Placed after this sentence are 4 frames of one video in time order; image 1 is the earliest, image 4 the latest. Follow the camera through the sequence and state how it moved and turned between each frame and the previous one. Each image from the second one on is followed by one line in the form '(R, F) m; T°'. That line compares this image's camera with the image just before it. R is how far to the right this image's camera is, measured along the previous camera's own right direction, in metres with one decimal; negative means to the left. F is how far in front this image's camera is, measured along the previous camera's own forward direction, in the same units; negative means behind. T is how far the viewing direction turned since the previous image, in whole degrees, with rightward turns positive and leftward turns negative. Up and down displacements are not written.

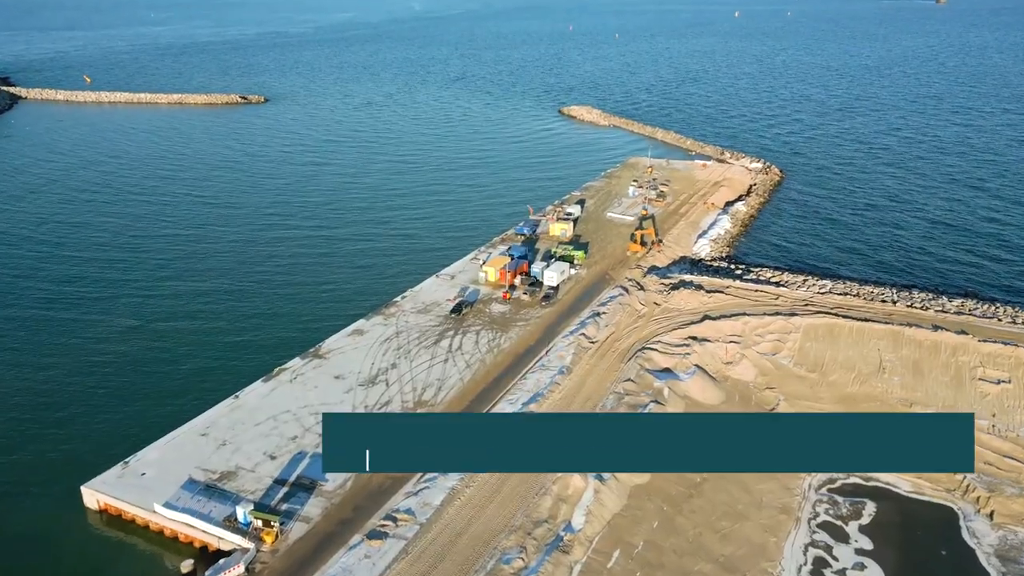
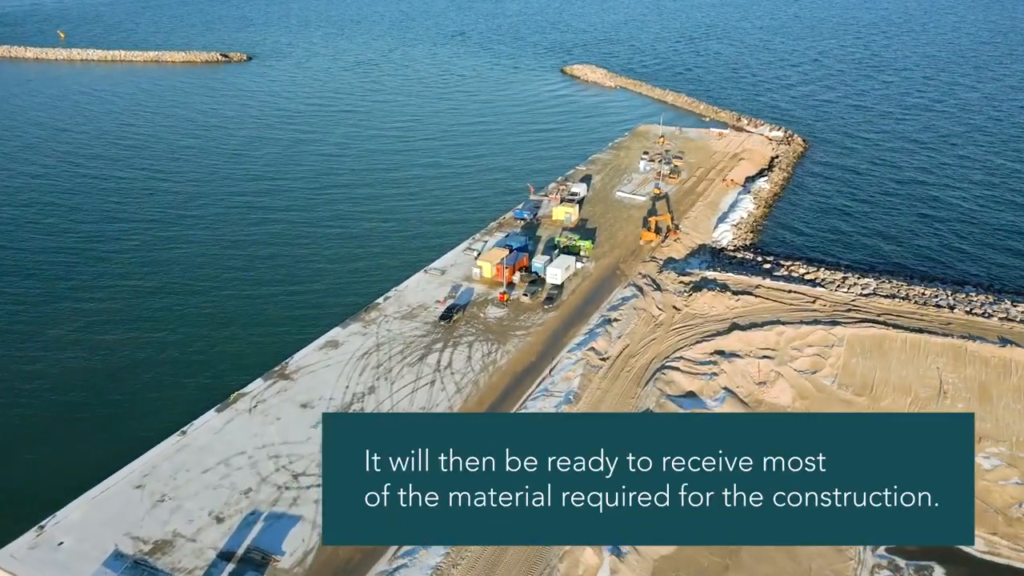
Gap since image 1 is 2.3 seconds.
(+0.1, +6.6) m; 0°
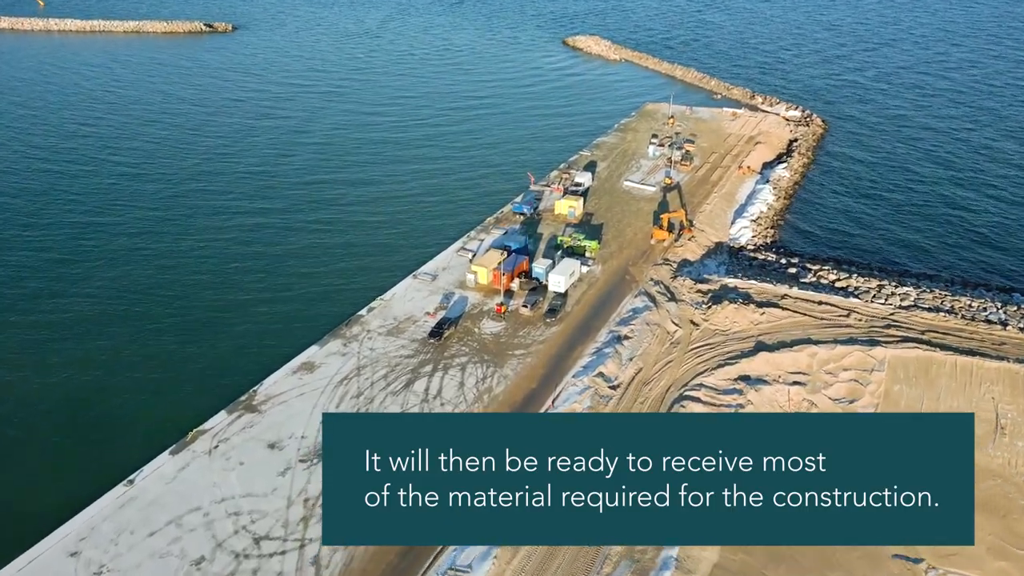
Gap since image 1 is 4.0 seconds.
(+0.1, +4.8) m; 0°
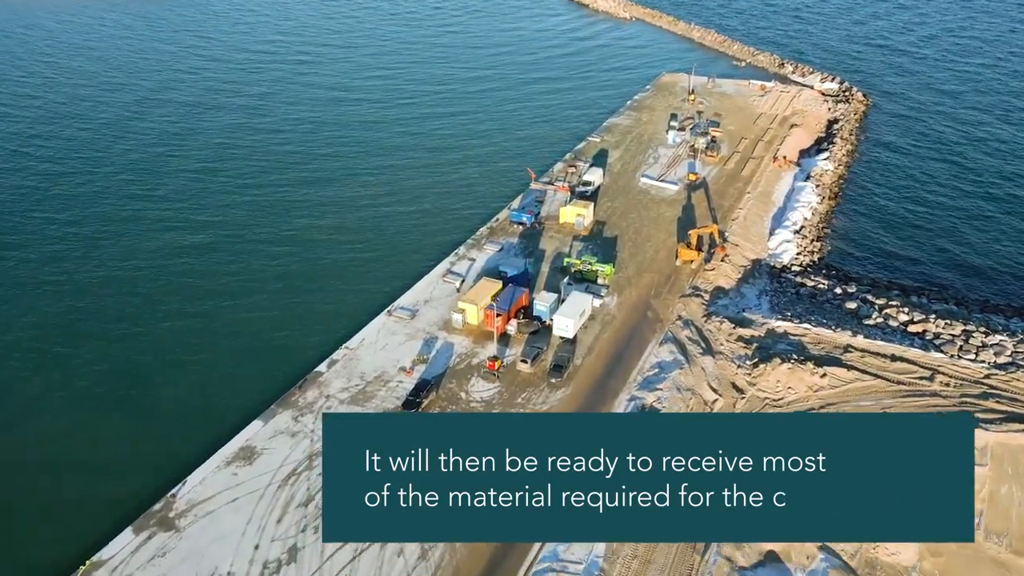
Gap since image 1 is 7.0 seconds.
(+0.2, +8.4) m; 0°
